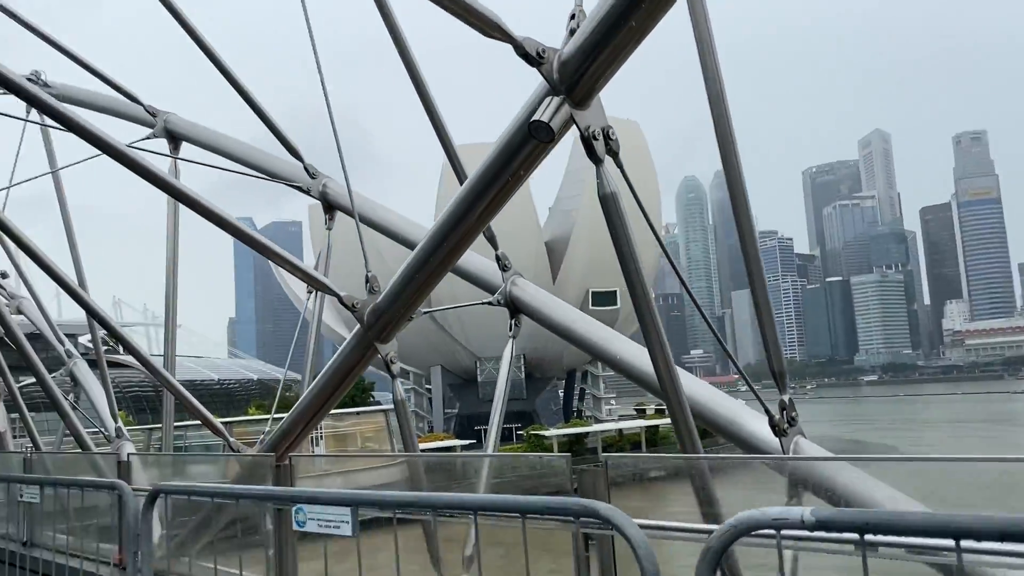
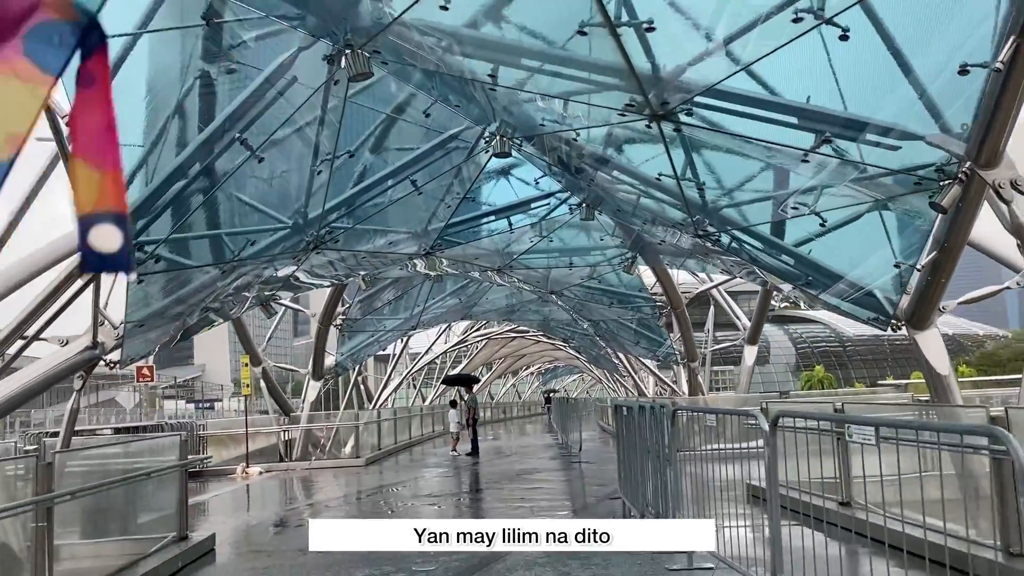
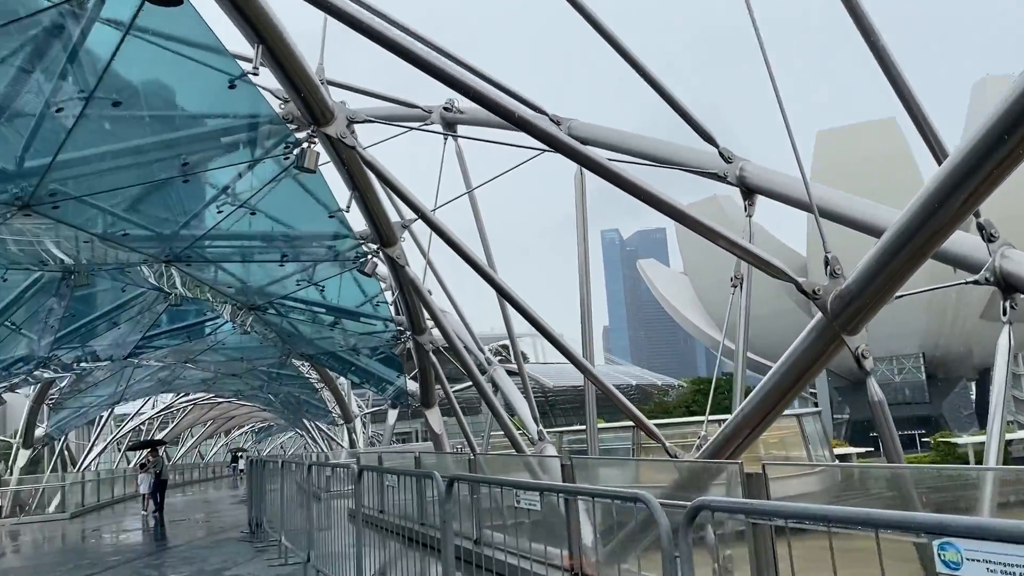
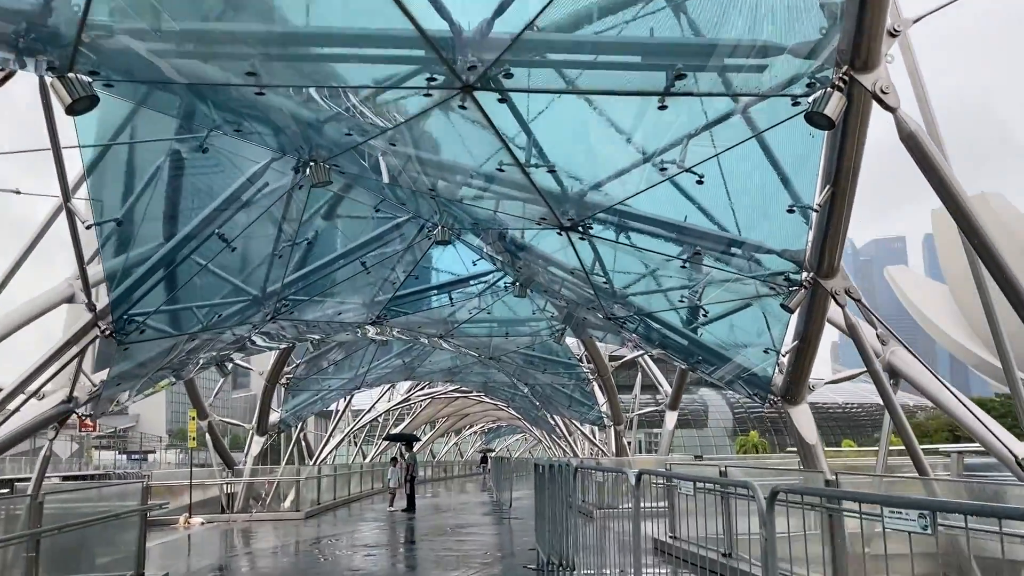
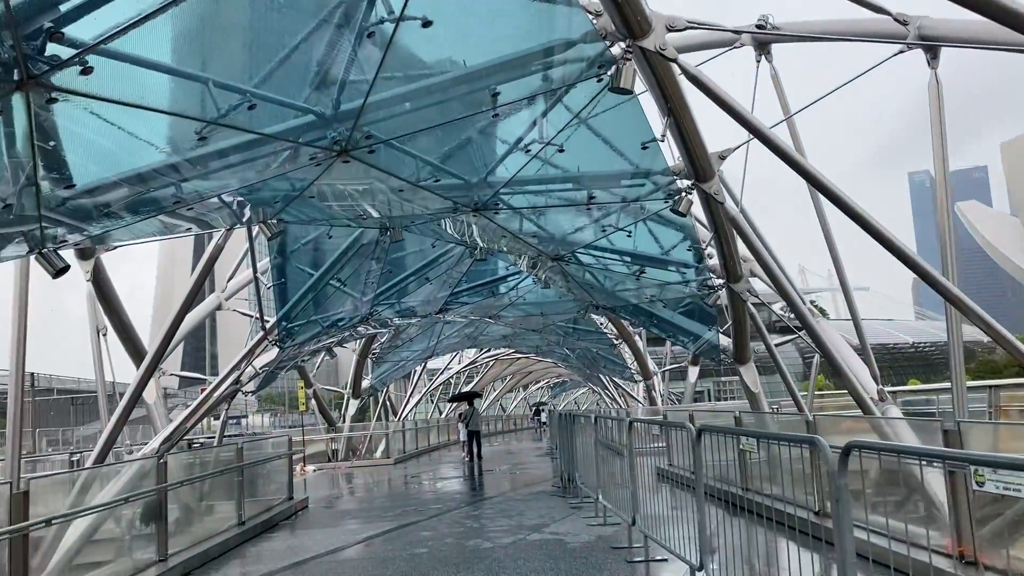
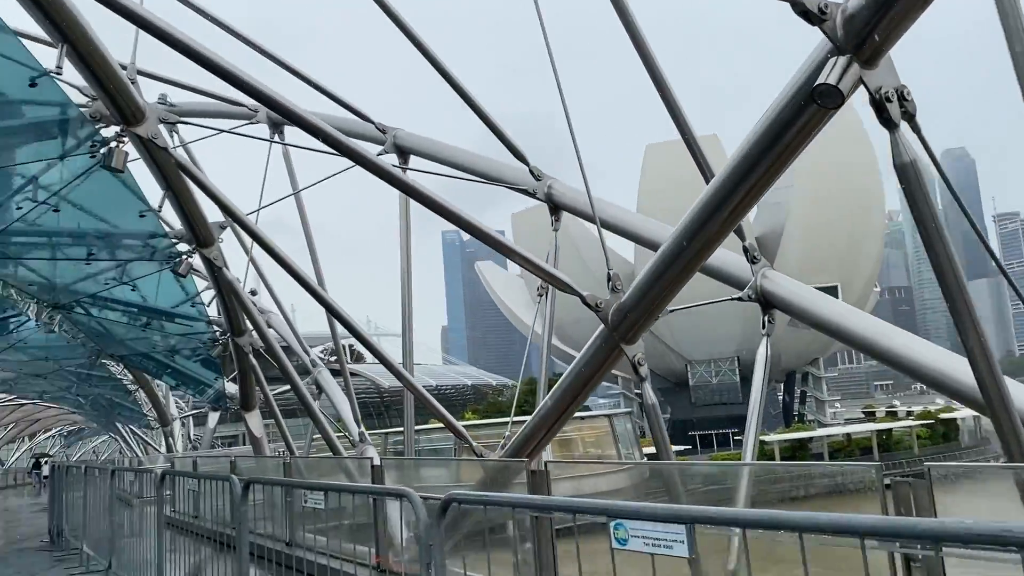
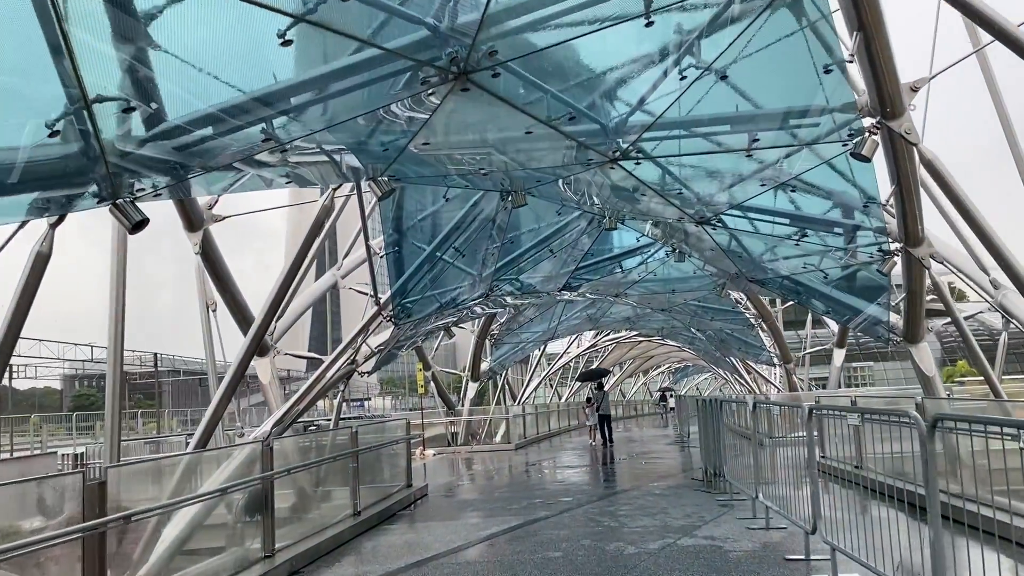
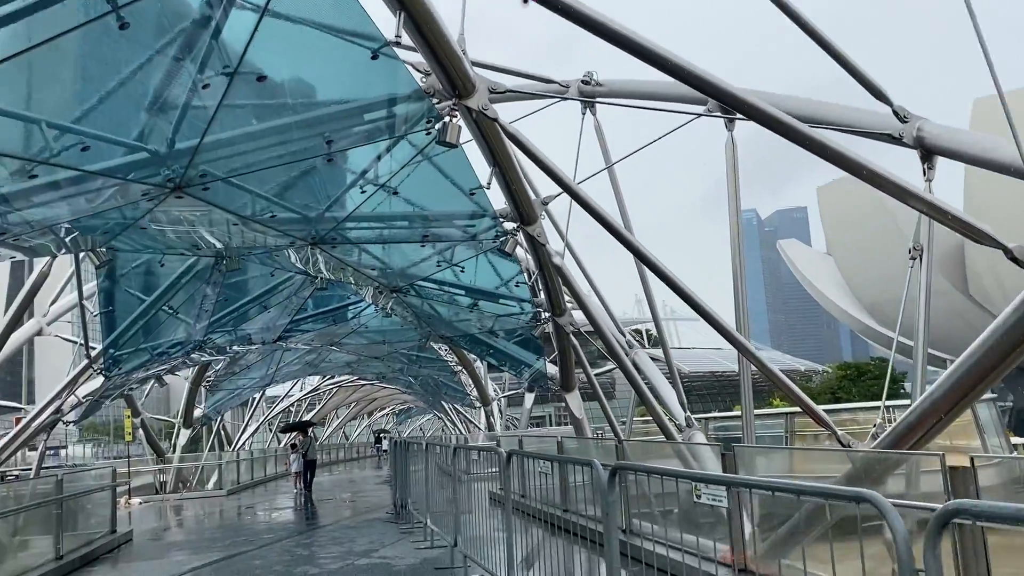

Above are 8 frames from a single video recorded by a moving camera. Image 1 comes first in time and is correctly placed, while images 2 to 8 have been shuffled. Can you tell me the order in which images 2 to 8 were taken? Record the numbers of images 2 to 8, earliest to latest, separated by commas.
6, 3, 8, 5, 7, 4, 2
